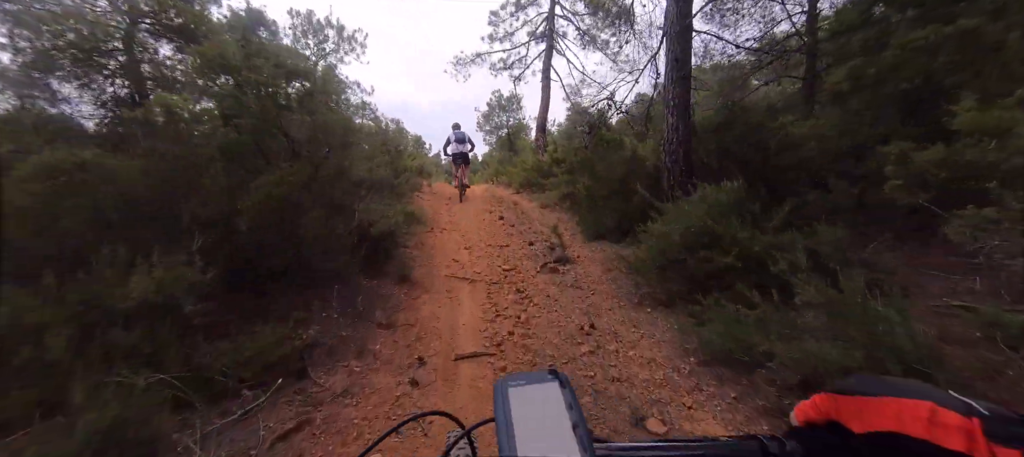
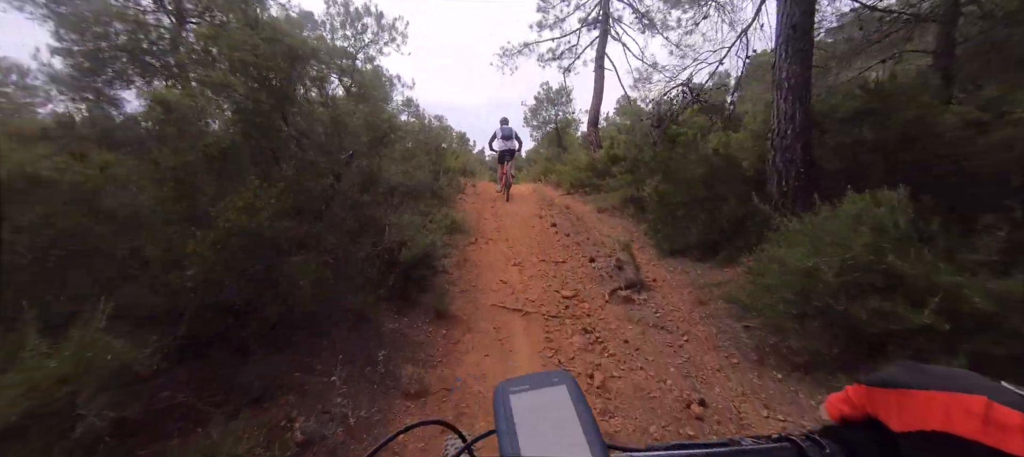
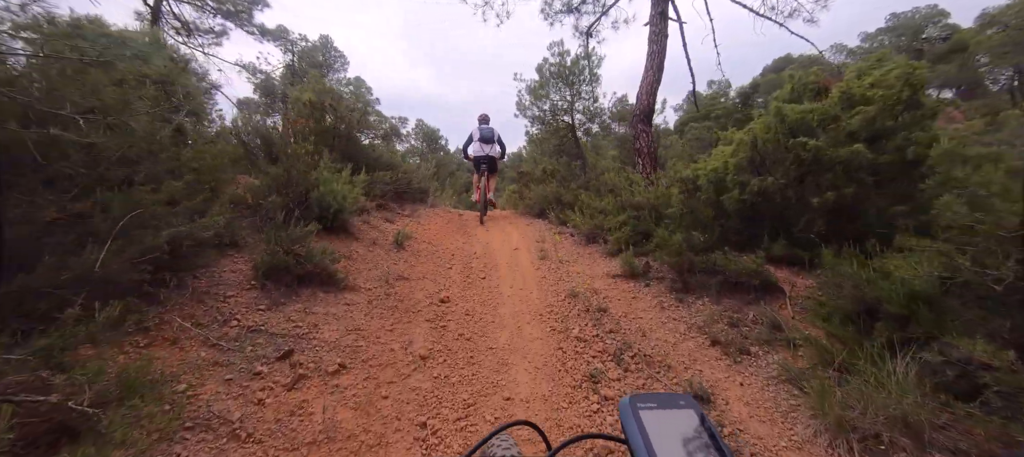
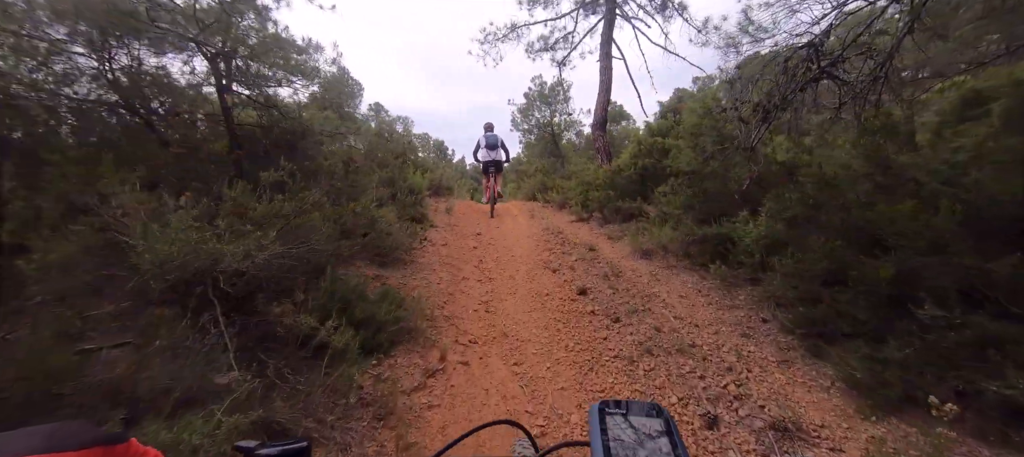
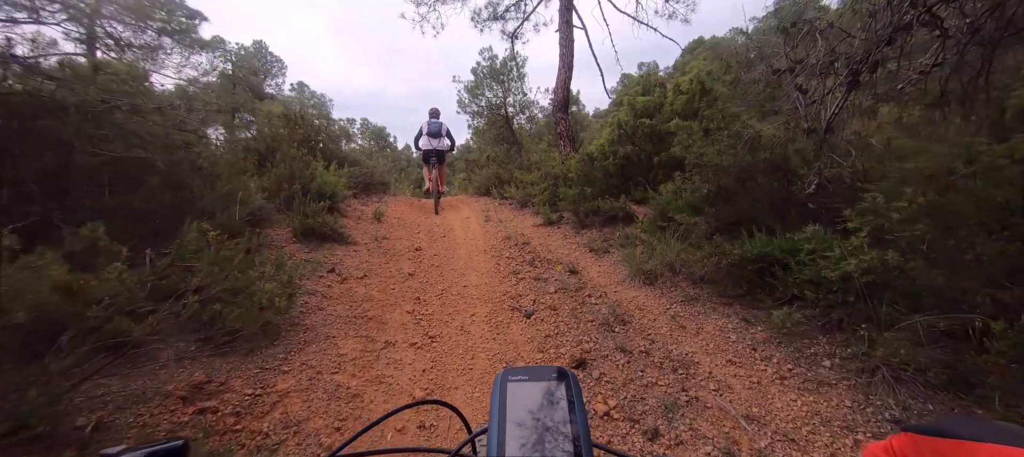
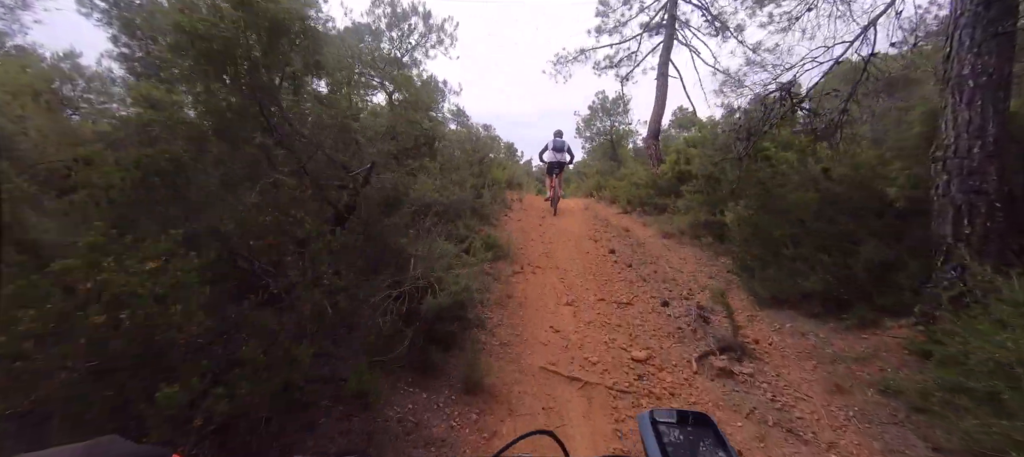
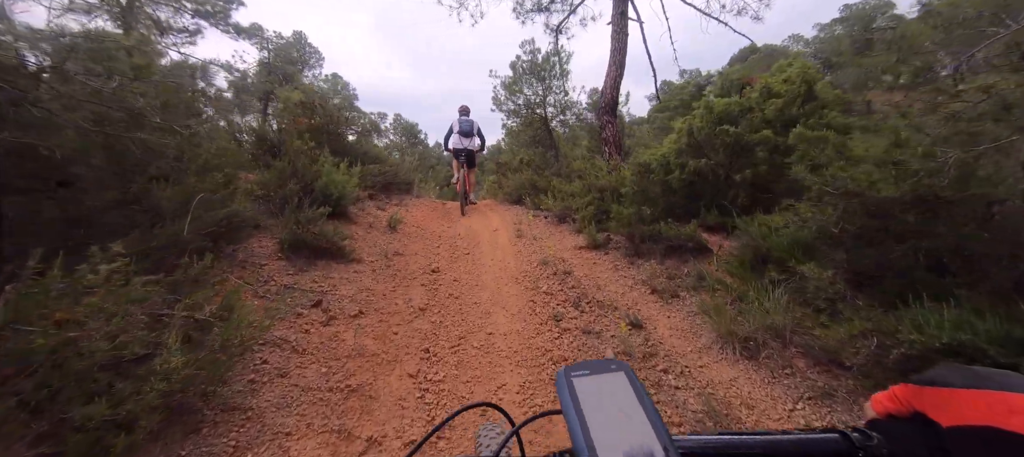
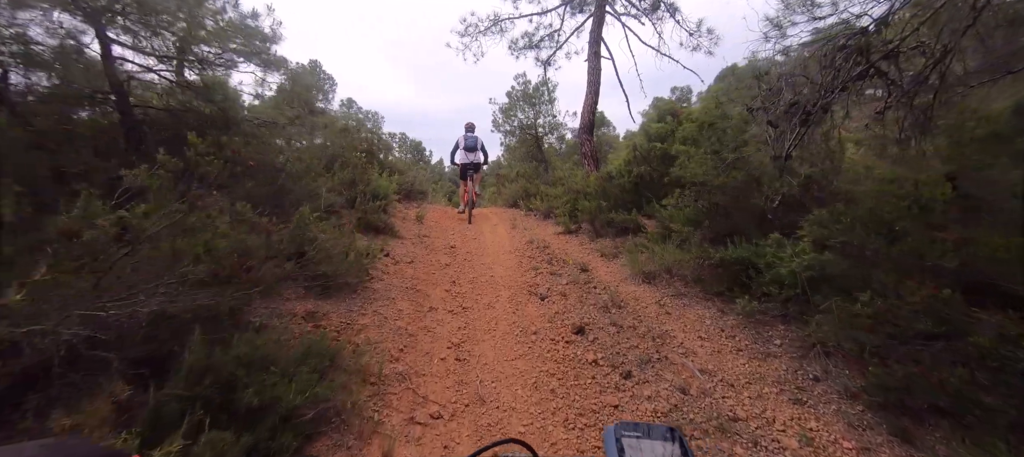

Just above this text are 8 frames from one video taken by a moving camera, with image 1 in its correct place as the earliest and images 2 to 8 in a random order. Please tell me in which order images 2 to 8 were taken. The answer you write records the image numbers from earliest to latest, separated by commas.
2, 6, 4, 8, 5, 7, 3
